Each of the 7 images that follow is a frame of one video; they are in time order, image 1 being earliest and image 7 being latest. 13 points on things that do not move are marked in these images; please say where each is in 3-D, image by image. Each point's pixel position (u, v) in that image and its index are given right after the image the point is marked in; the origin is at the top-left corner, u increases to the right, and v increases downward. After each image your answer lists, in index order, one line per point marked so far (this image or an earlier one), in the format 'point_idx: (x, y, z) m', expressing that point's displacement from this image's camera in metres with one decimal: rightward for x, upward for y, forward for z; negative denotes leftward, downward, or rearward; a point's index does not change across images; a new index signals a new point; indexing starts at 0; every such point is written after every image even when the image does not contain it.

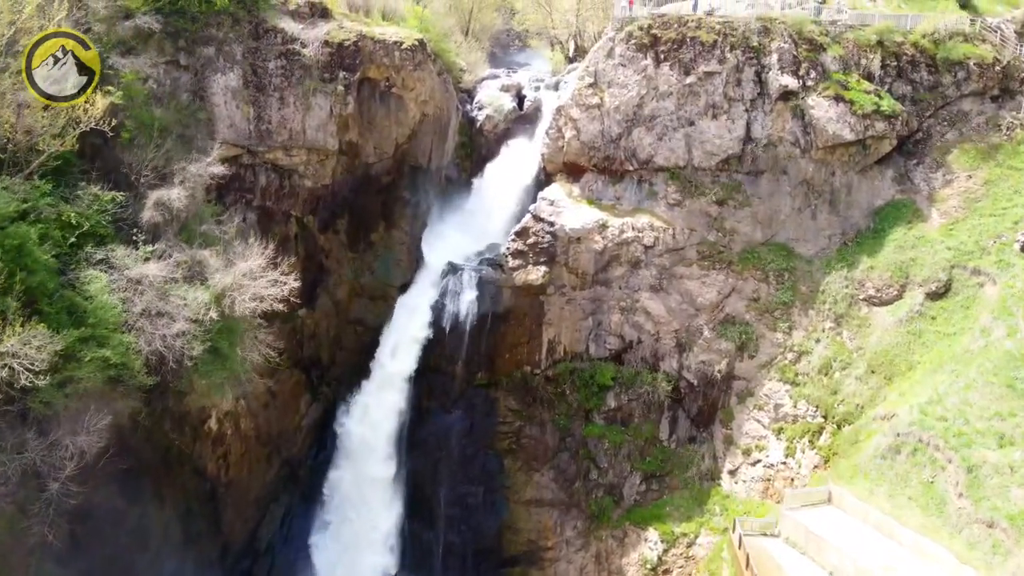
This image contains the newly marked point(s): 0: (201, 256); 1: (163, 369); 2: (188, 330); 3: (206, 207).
0: (-6.9, +0.7, +17.8) m
1: (-7.2, -1.7, +16.7) m
2: (-6.6, -0.9, +16.6) m
3: (-7.2, +1.9, +19.1) m
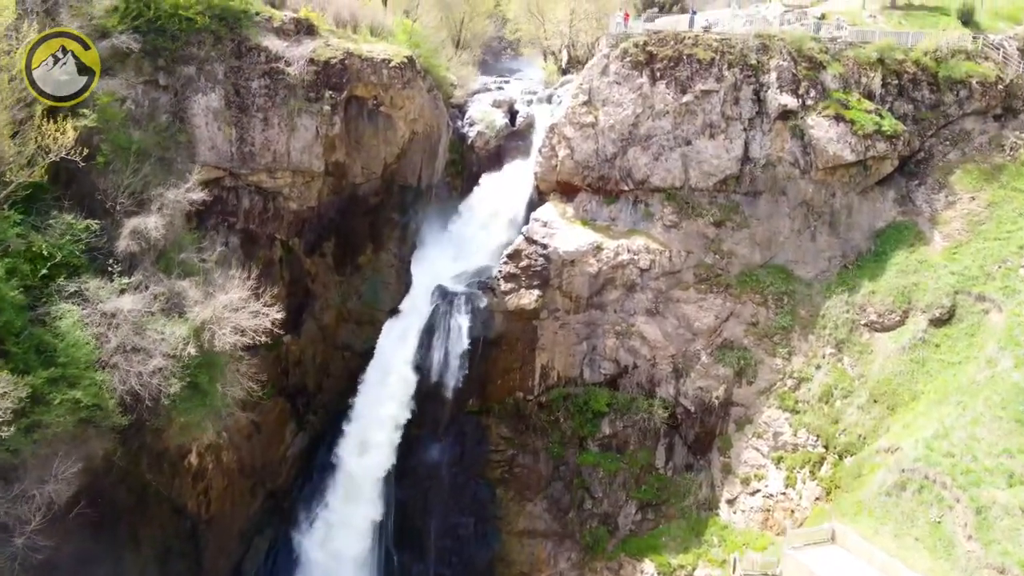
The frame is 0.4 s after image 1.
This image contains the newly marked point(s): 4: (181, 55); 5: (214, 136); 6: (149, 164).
0: (-7.0, 0.0, +17.1) m
1: (-7.4, -2.4, +16.0) m
2: (-6.8, -1.5, +15.8) m
3: (-7.4, +1.2, +18.3) m
4: (-8.1, +5.7, +19.8) m
5: (-7.4, +3.7, +20.0) m
6: (-8.3, +2.9, +18.6) m
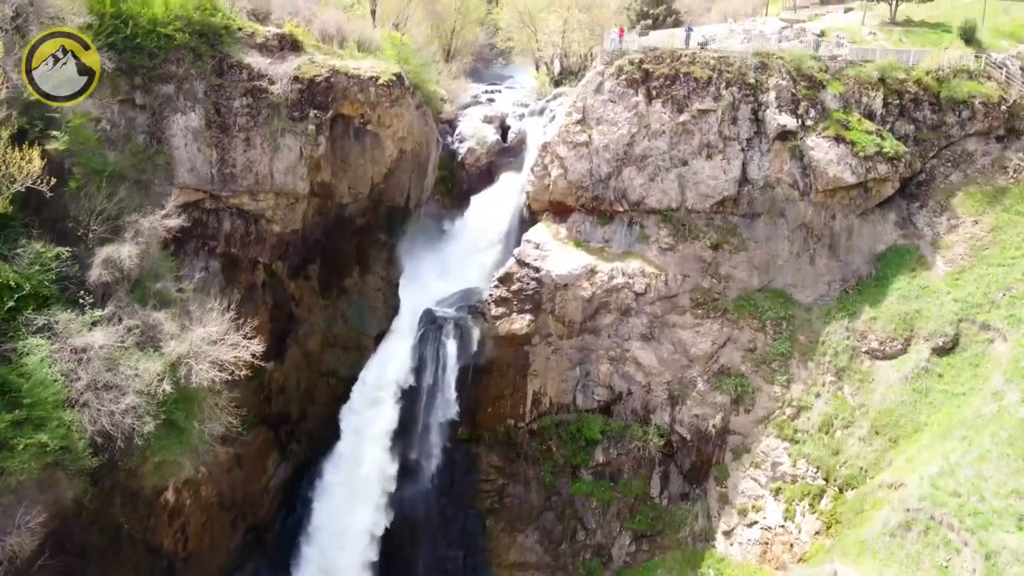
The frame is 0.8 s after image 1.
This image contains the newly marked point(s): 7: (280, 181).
0: (-7.2, -0.6, +16.3) m
1: (-7.5, -3.0, +15.2) m
2: (-7.0, -2.2, +15.1) m
3: (-7.6, +0.6, +17.5) m
4: (-8.3, +5.1, +19.0) m
5: (-7.6, +3.1, +19.2) m
6: (-8.5, +2.2, +17.8) m
7: (-5.7, +2.6, +19.9) m
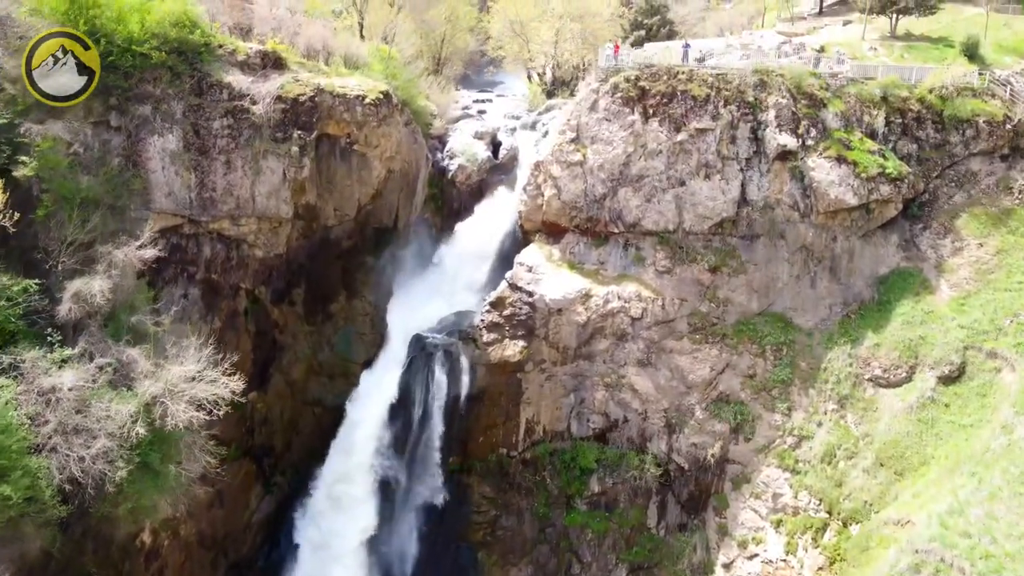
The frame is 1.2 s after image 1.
0: (-7.4, -1.3, +15.5) m
1: (-7.7, -3.7, +14.4) m
2: (-7.1, -2.8, +14.2) m
3: (-7.7, -0.1, +16.7) m
4: (-8.5, +4.4, +18.2) m
5: (-7.8, +2.4, +18.4) m
6: (-8.7, +1.5, +16.9) m
7: (-5.9, +2.0, +19.1) m
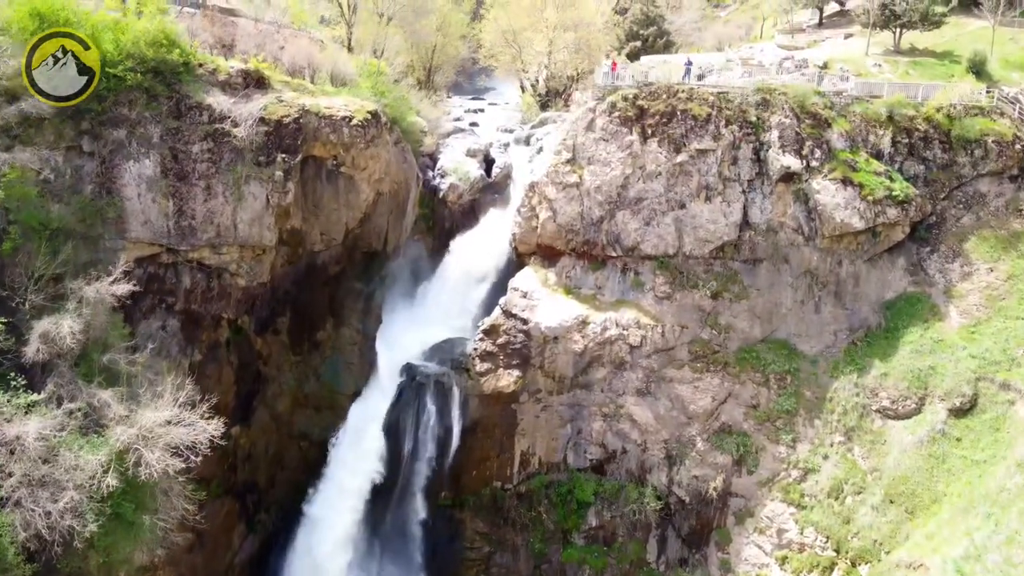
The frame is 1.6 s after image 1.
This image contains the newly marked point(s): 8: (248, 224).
0: (-7.4, -2.0, +14.6) m
1: (-7.7, -4.4, +13.4) m
2: (-7.2, -3.6, +13.3) m
3: (-7.8, -0.8, +15.8) m
4: (-8.6, +3.7, +17.3) m
5: (-7.9, +1.7, +17.5) m
6: (-8.8, +0.8, +16.0) m
7: (-6.0, +1.3, +18.2) m
8: (-6.0, +1.5, +18.3) m
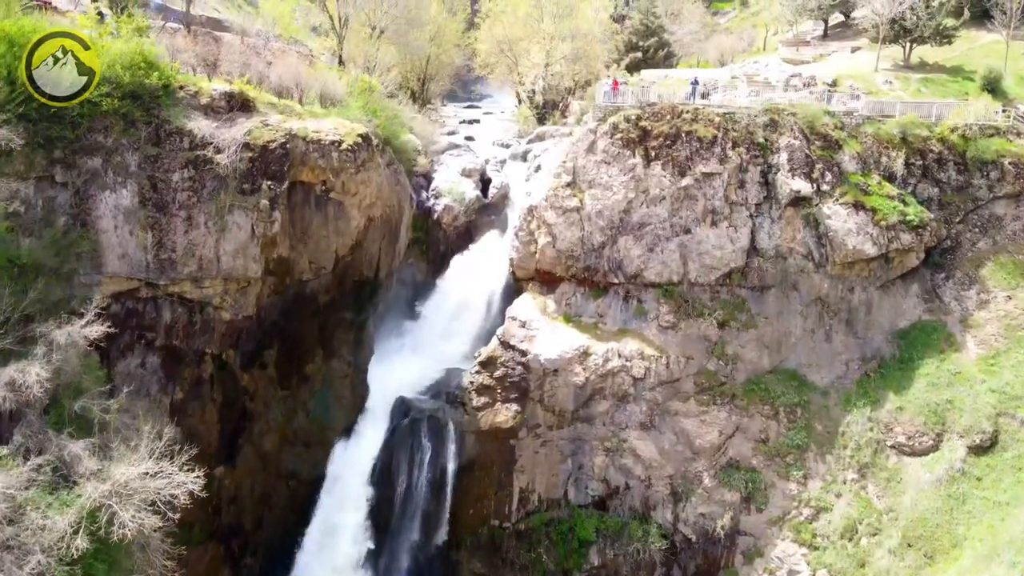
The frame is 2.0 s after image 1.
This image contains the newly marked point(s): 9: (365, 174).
0: (-7.5, -2.7, +13.7) m
1: (-7.7, -5.1, +12.5) m
2: (-7.2, -4.3, +12.4) m
3: (-7.9, -1.6, +14.9) m
4: (-8.6, +2.9, +16.3) m
5: (-7.9, +0.9, +16.5) m
6: (-8.8, +0.1, +15.1) m
7: (-6.1, +0.5, +17.3) m
8: (-6.0, +0.7, +17.4) m
9: (-3.5, +2.8, +19.5) m
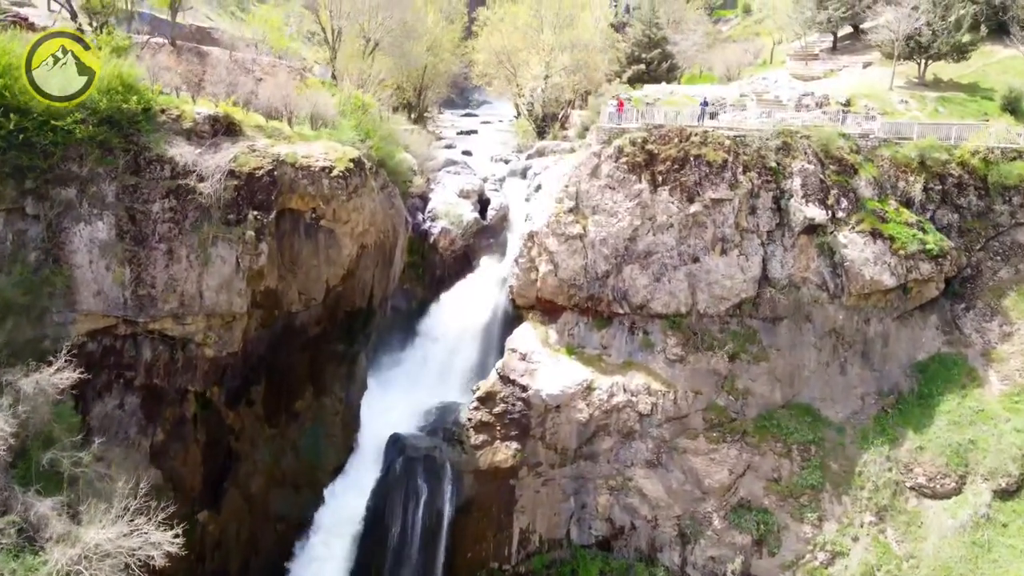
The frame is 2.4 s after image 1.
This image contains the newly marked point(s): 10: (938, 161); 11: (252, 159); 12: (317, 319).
0: (-7.4, -3.5, +12.7) m
1: (-7.7, -5.9, +11.5) m
2: (-7.1, -5.0, +11.4) m
3: (-7.9, -2.3, +13.9) m
4: (-8.6, +2.2, +15.3) m
5: (-7.9, +0.2, +15.5) m
6: (-8.8, -0.7, +14.1) m
7: (-6.1, -0.2, +16.3) m
8: (-6.0, 0.0, +16.4) m
9: (-3.5, +2.0, +18.6) m
10: (+10.4, +3.1, +19.6) m
11: (-5.5, +2.7, +17.0) m
12: (-4.7, -0.7, +19.3) m
